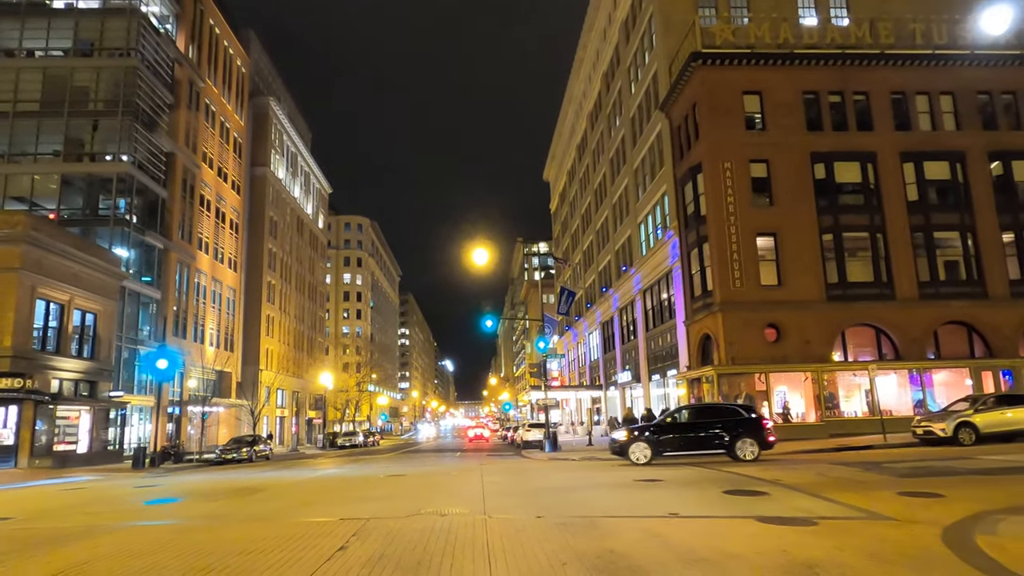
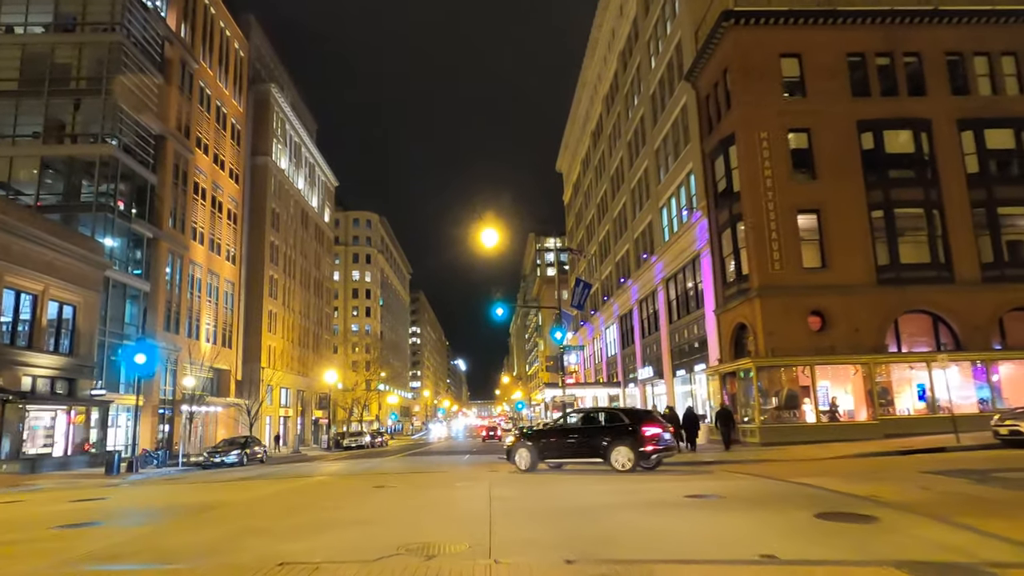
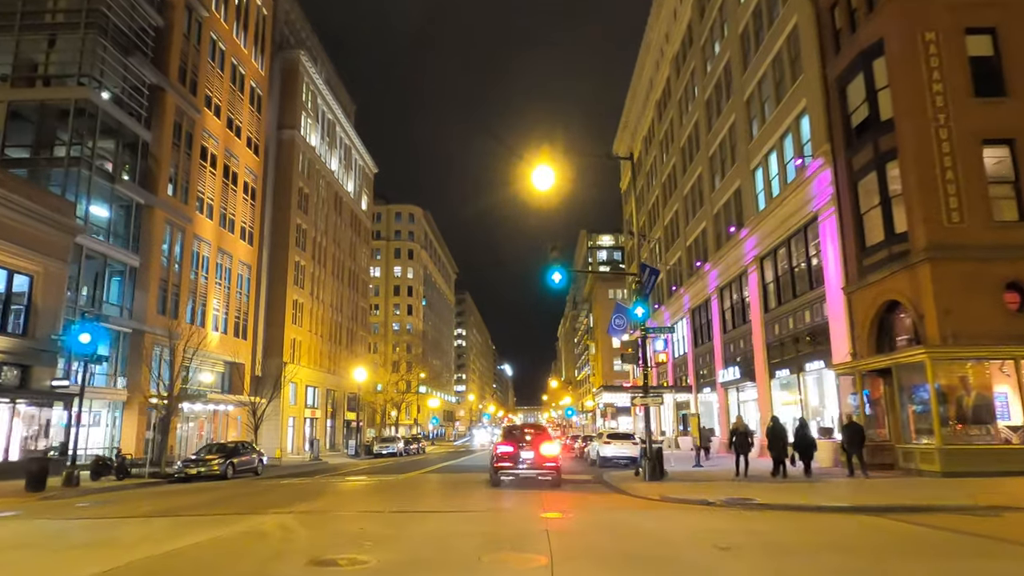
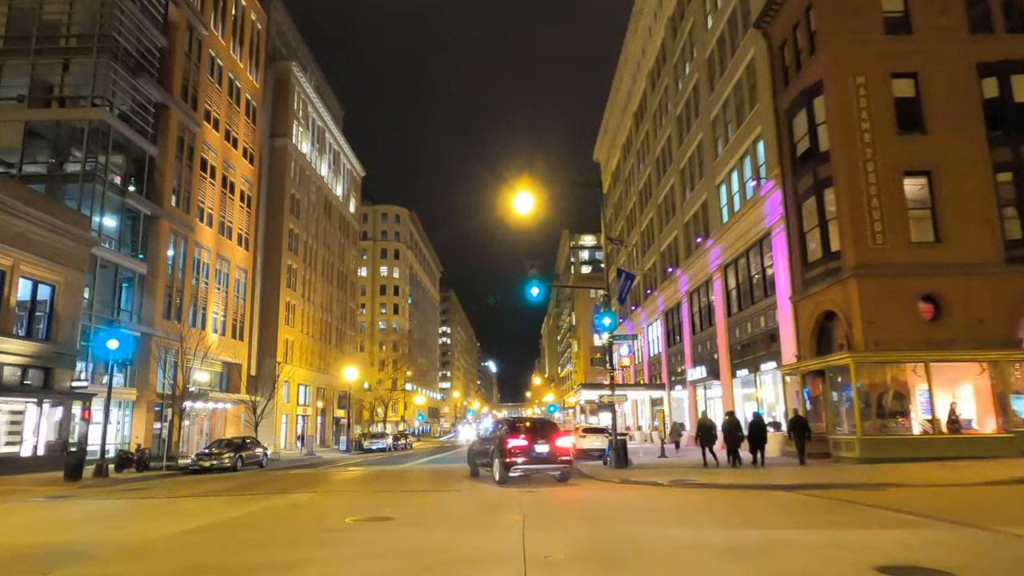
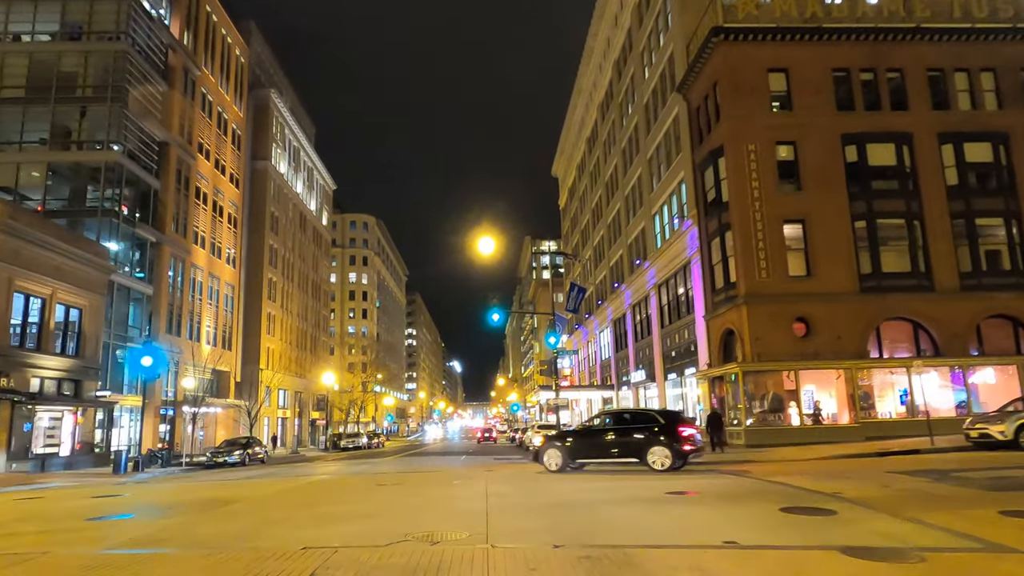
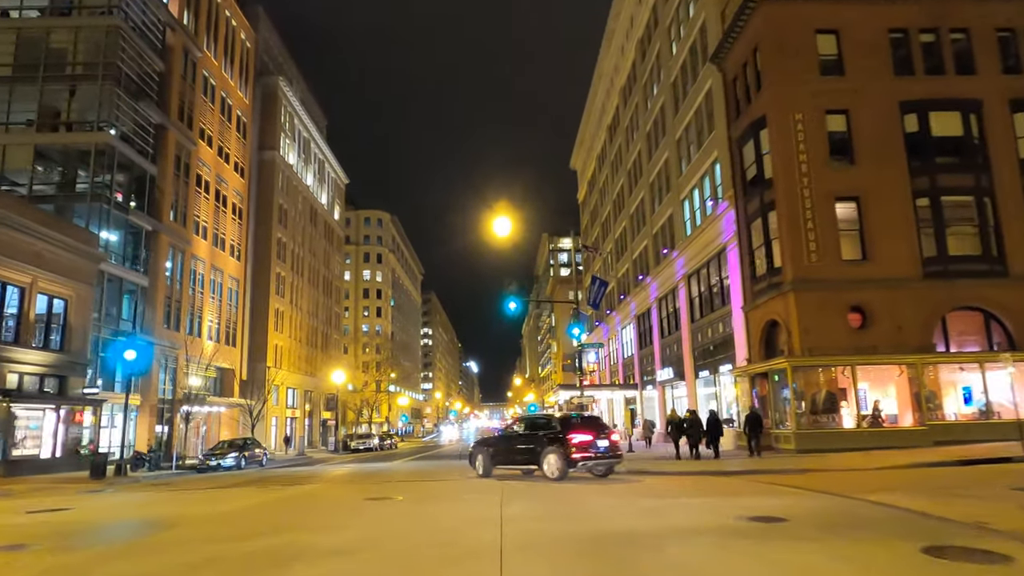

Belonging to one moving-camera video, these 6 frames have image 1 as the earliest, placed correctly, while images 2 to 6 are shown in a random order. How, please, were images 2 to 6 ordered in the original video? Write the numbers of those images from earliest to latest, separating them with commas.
5, 2, 6, 4, 3
